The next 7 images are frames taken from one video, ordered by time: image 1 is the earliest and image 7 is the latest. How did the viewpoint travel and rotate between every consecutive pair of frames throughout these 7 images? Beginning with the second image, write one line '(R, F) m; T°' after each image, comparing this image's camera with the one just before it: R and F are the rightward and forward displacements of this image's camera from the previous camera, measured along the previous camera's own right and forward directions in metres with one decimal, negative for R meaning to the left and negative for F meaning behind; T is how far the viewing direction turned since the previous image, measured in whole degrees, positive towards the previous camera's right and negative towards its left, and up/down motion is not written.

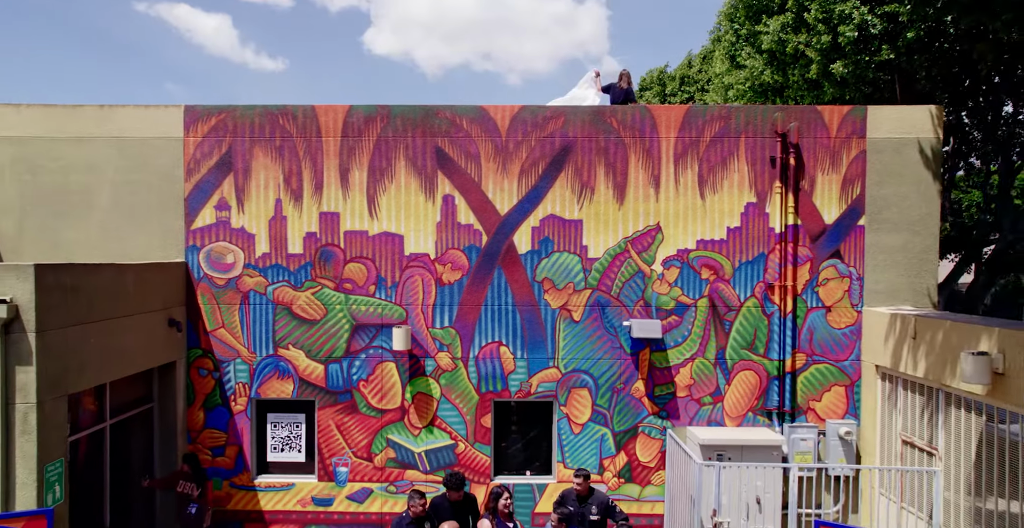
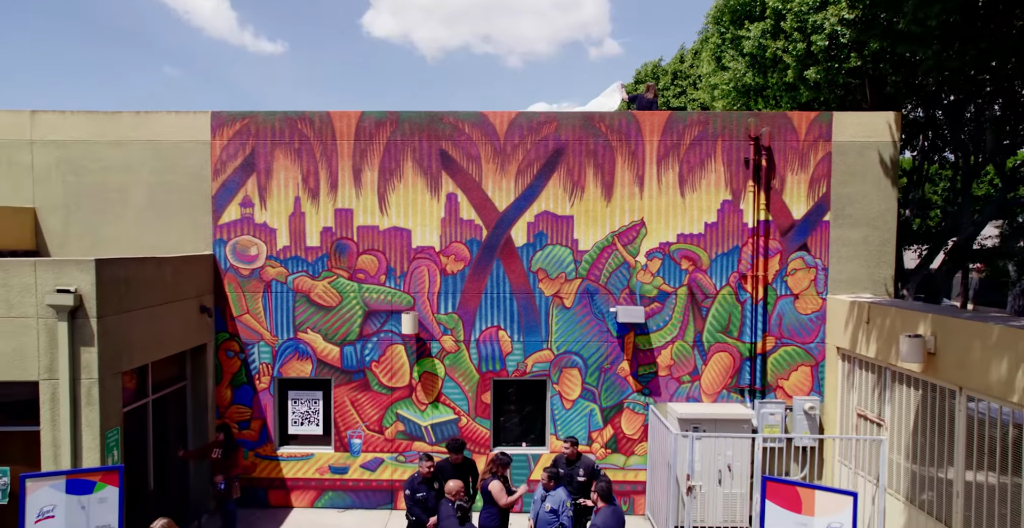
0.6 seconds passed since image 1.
(0.0, -0.9) m; 0°
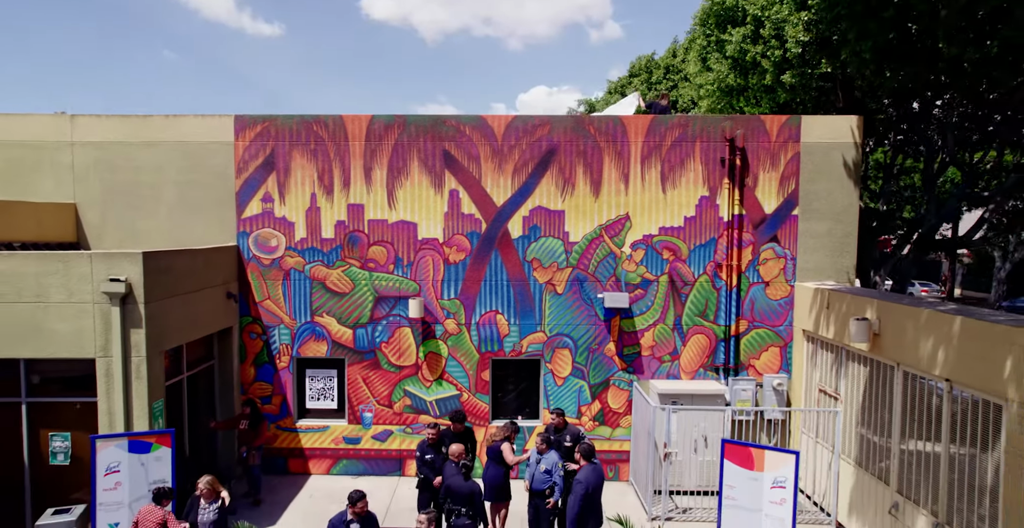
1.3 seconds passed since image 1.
(+0.1, -1.0) m; 0°
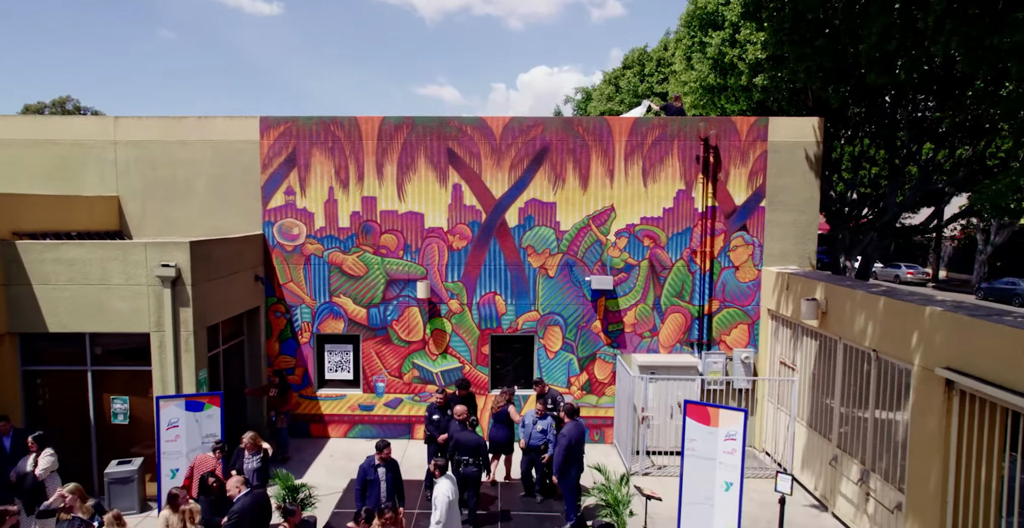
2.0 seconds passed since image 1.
(+0.1, -1.3) m; 0°
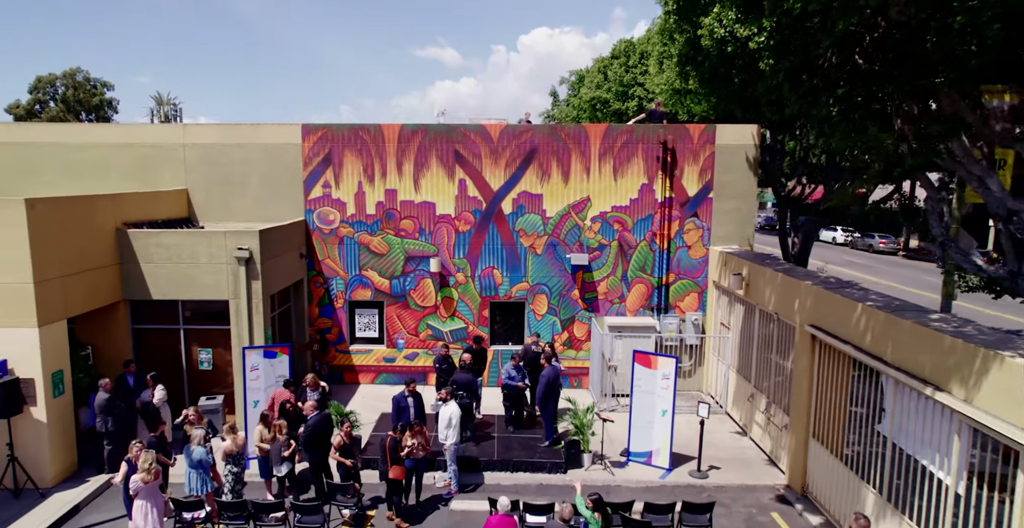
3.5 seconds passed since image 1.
(+0.1, -2.8) m; 0°
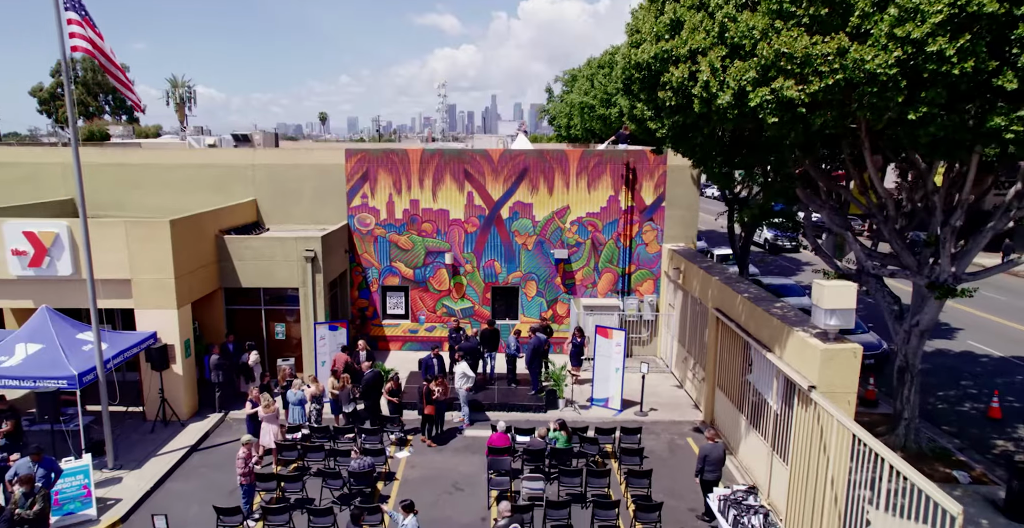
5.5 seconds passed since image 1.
(+0.1, -4.3) m; 0°
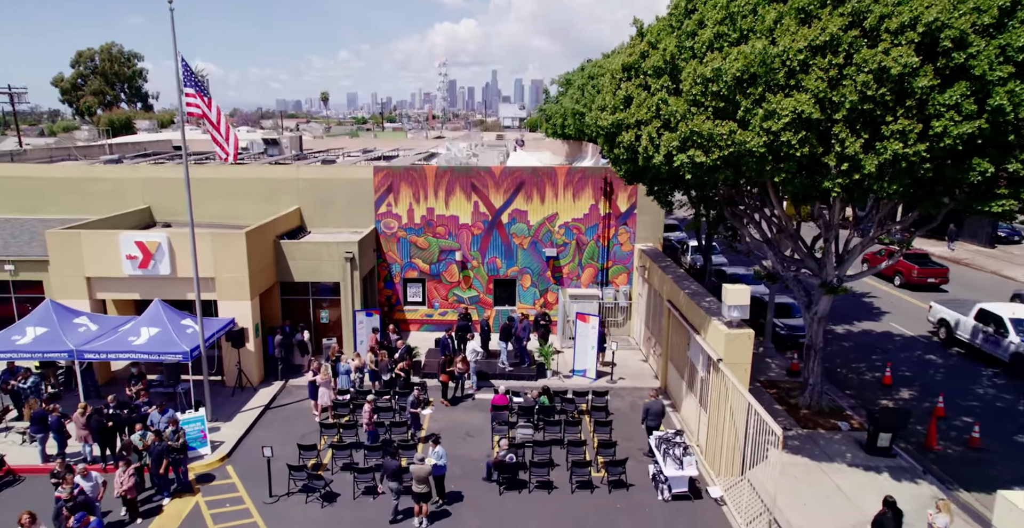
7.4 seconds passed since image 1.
(+0.1, -4.1) m; 0°
